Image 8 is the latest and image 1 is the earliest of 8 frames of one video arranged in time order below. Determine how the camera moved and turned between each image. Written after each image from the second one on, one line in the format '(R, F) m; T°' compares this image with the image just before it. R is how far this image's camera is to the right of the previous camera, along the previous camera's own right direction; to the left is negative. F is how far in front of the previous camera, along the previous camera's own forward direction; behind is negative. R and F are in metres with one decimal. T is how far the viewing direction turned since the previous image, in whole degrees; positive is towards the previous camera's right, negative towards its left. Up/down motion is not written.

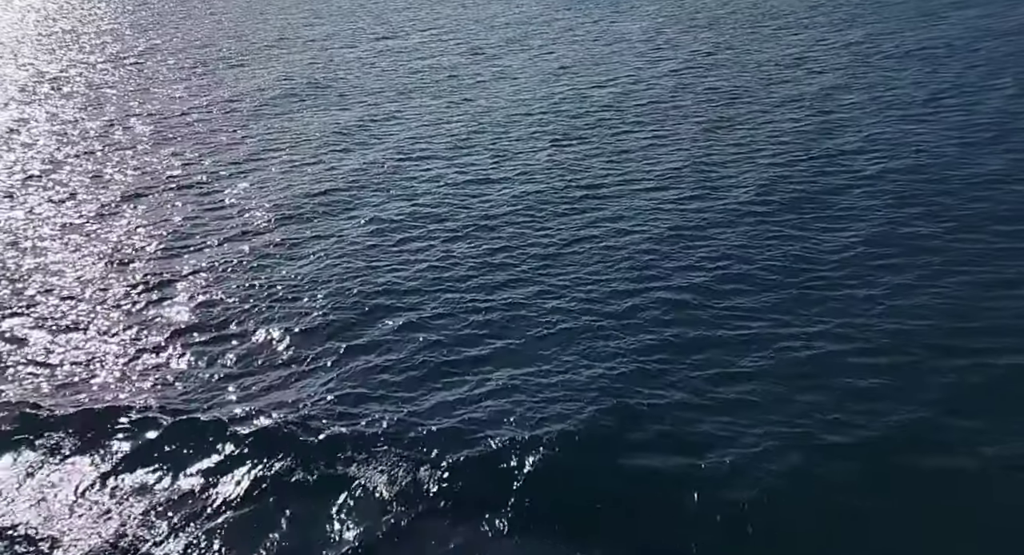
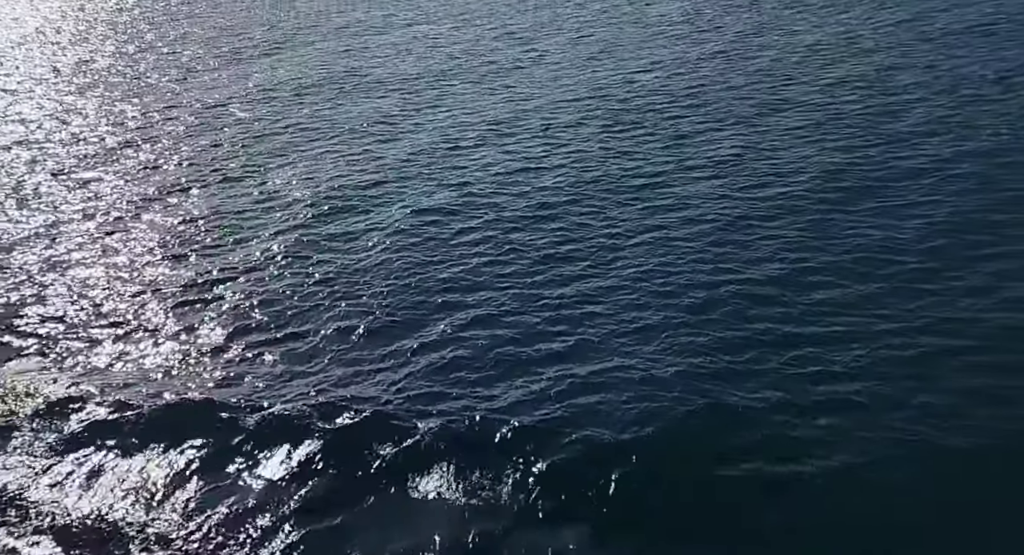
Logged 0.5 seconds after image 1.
(-2.1, +1.4) m; -2°
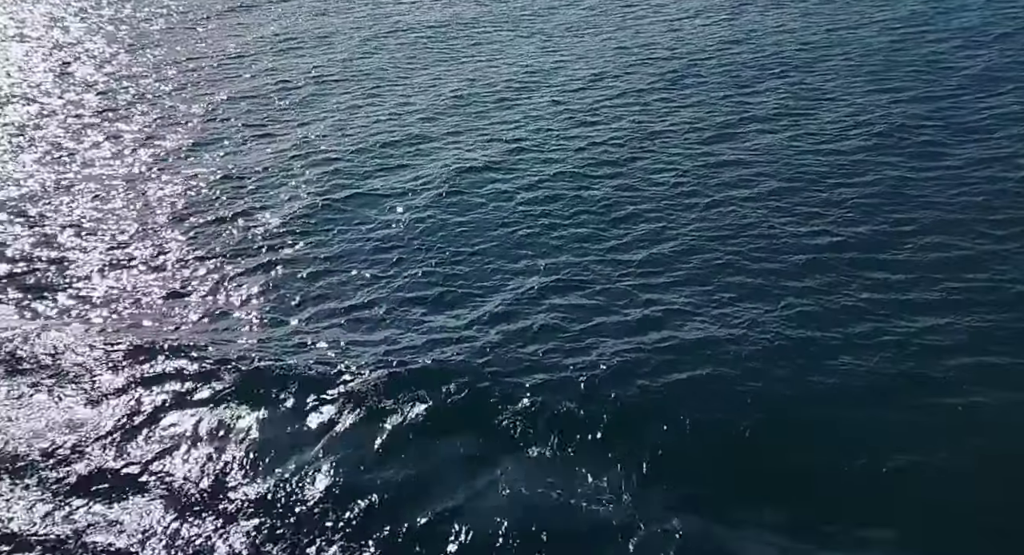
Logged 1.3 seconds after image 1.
(-3.2, +2.5) m; 0°
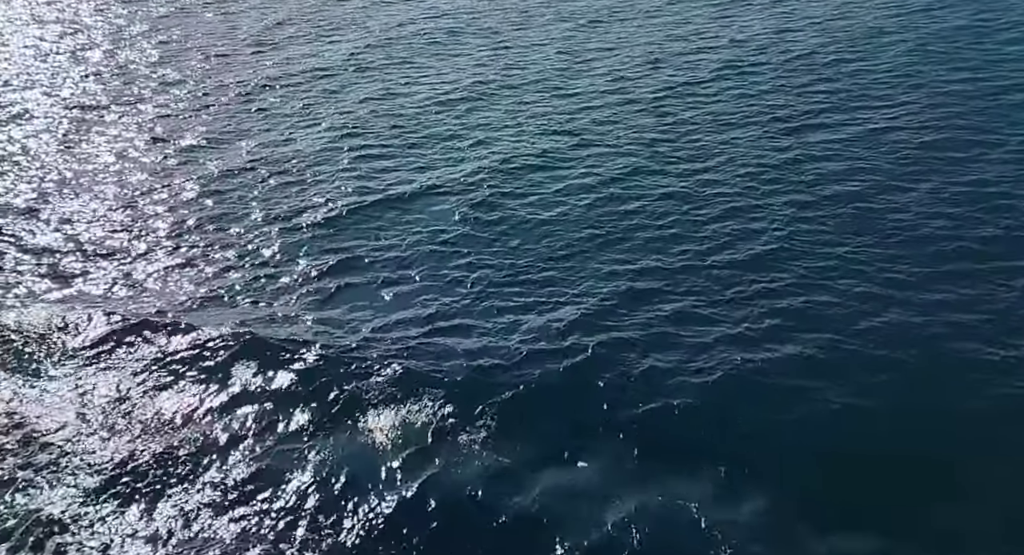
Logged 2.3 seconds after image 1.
(-3.8, +3.1) m; 0°
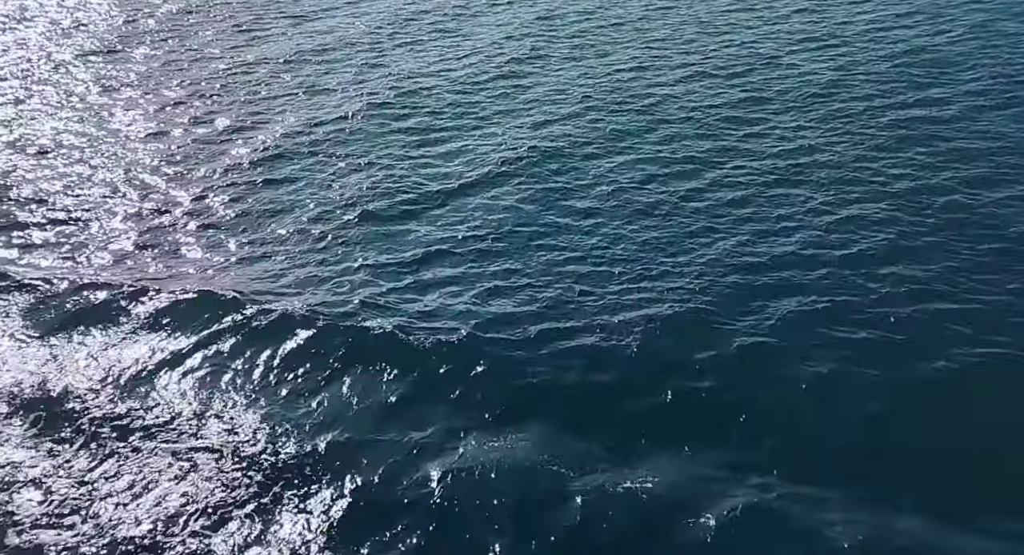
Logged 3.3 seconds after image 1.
(-4.3, +3.7) m; 0°
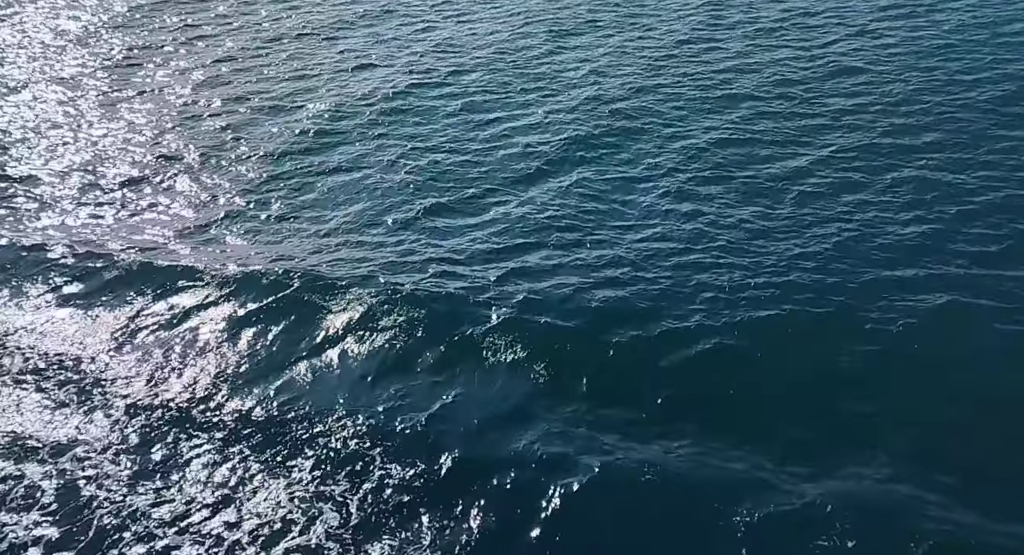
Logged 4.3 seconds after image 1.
(-3.8, +3.4) m; 0°
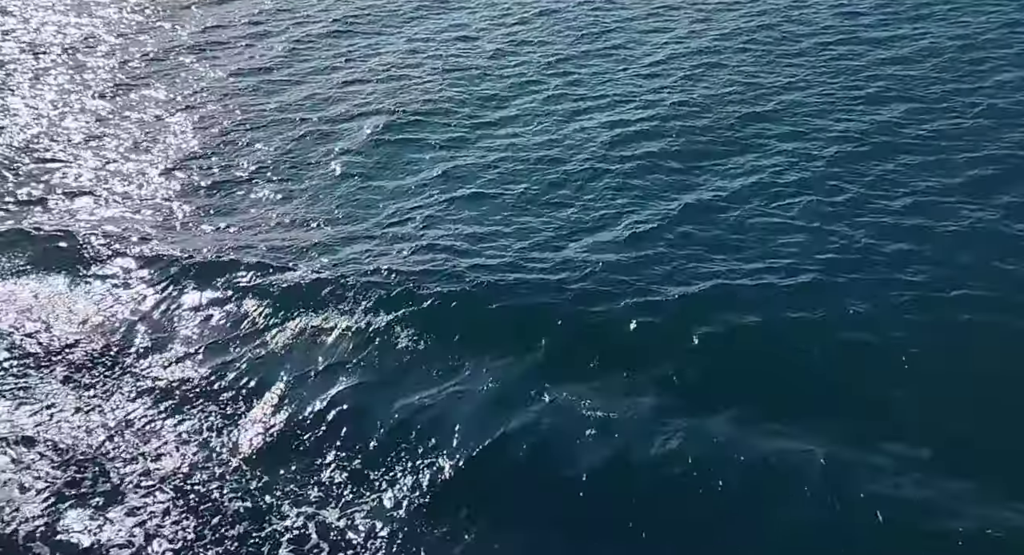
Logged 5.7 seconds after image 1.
(-5.9, +6.1) m; -1°
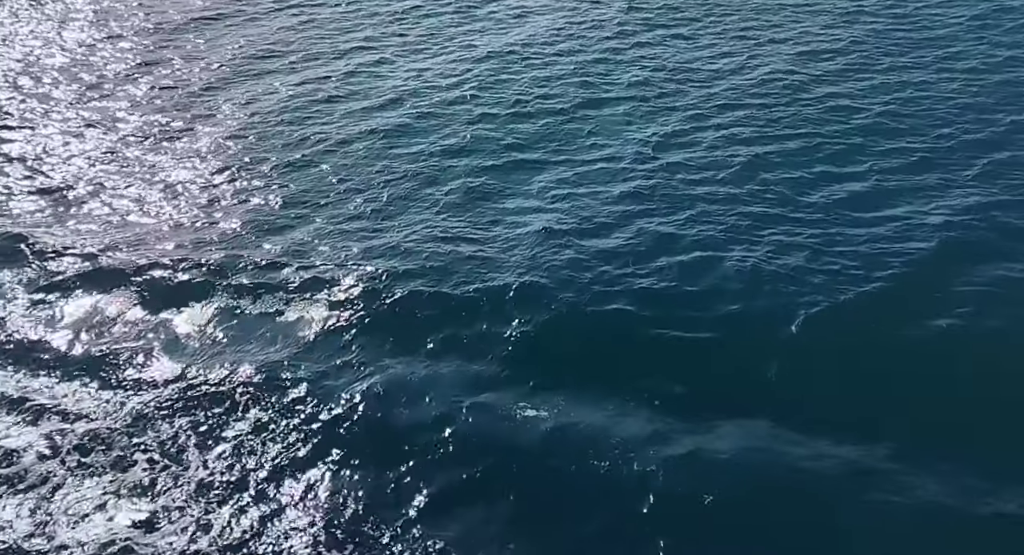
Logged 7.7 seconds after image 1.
(-7.6, +7.9) m; -1°
